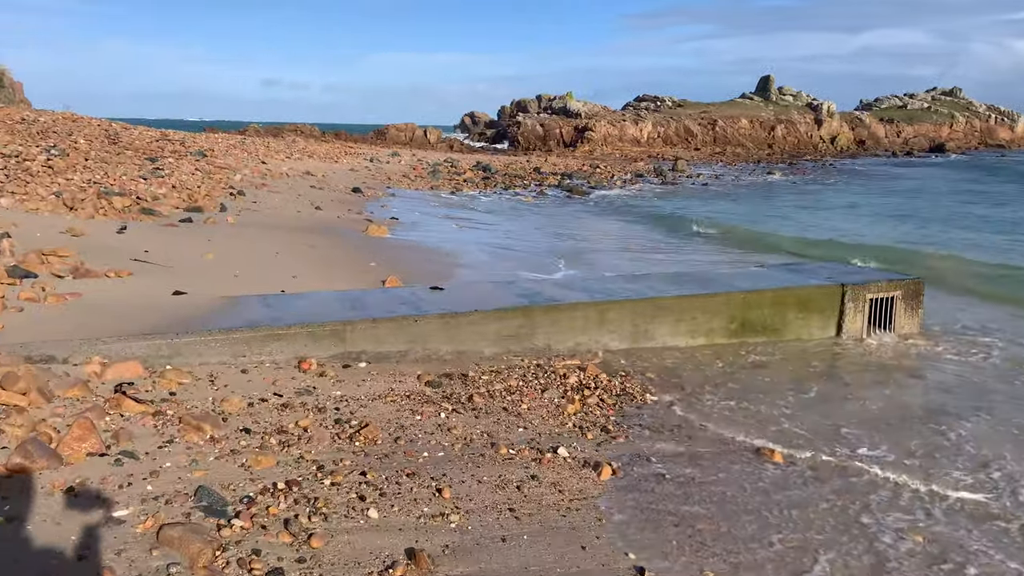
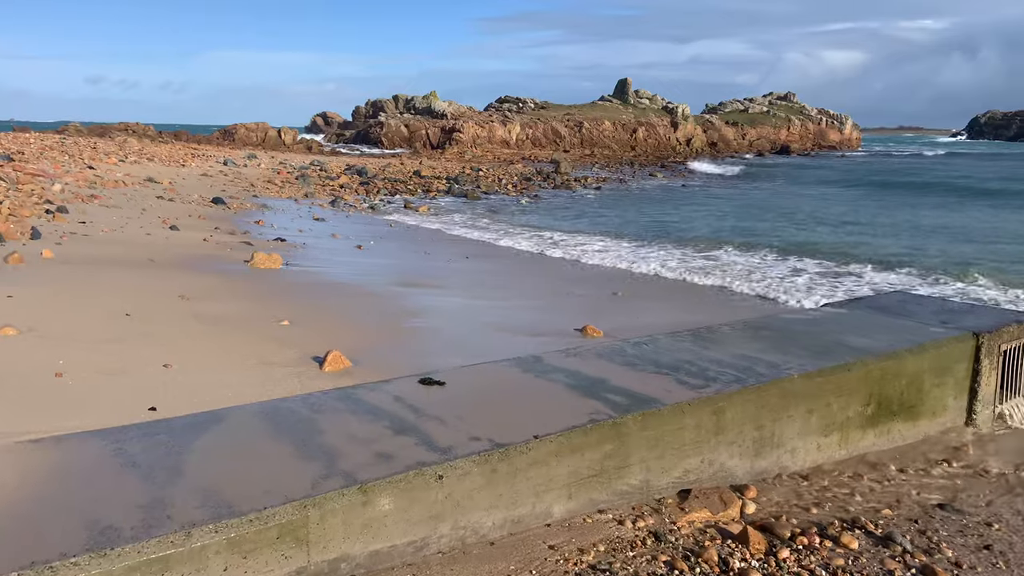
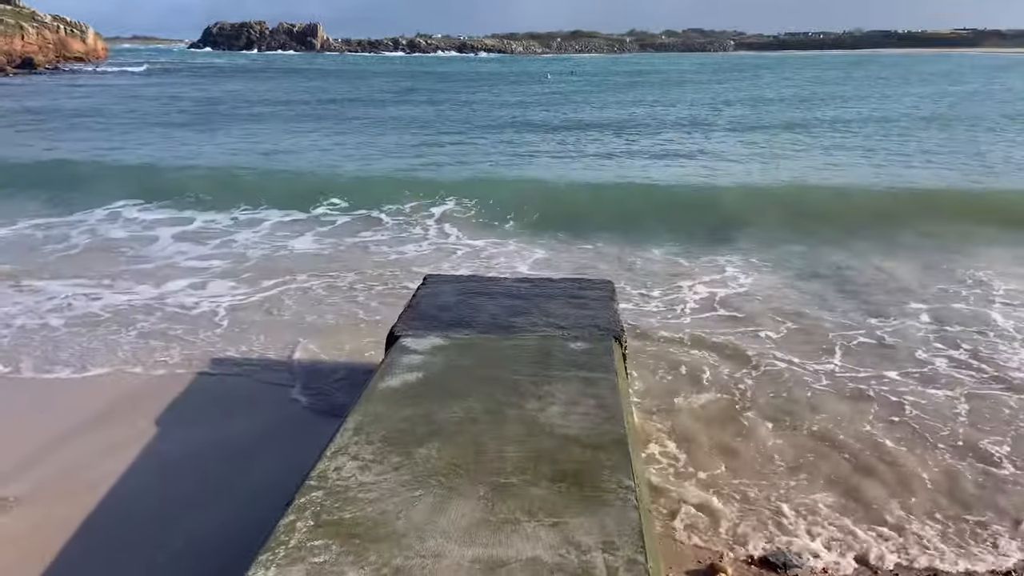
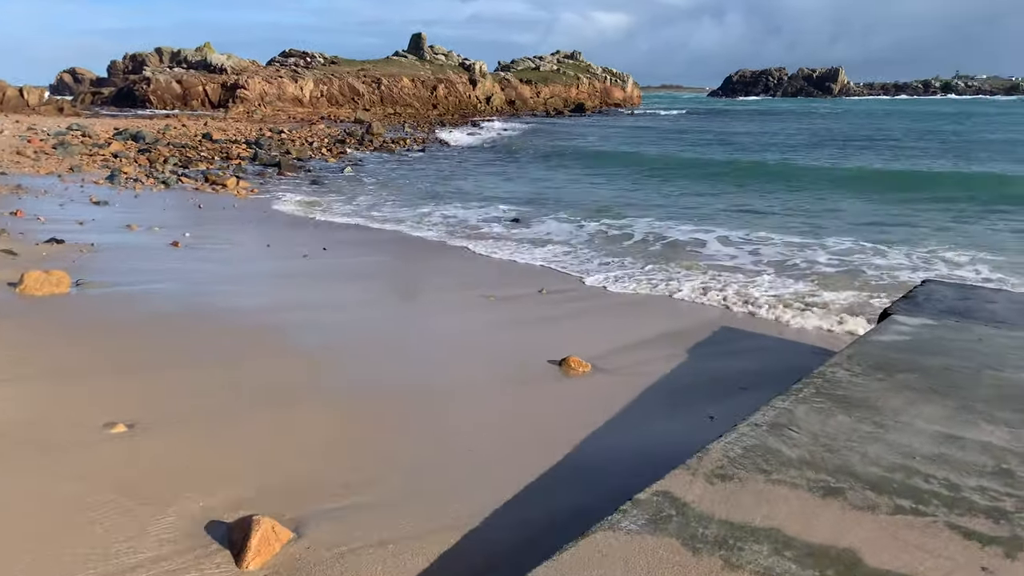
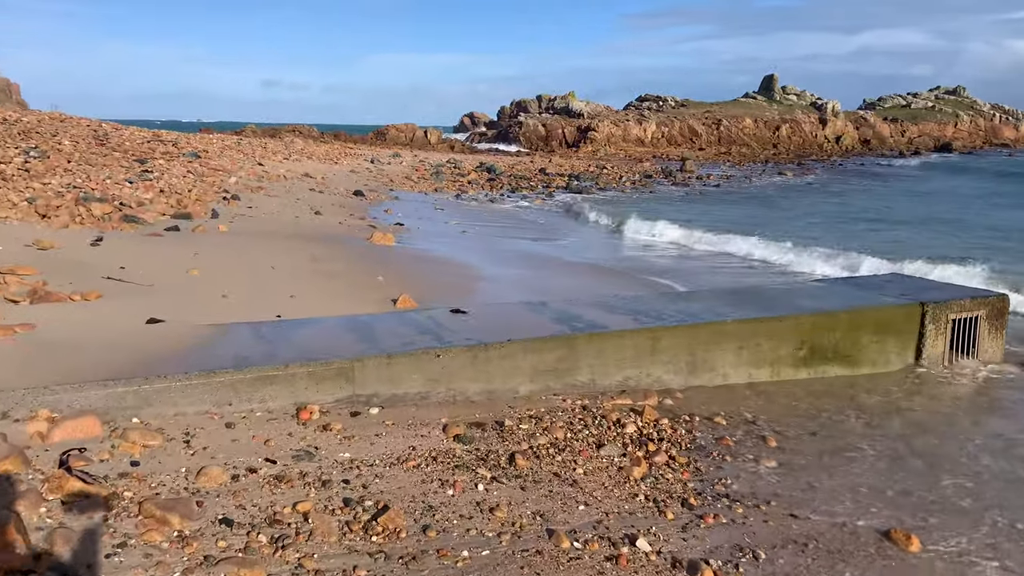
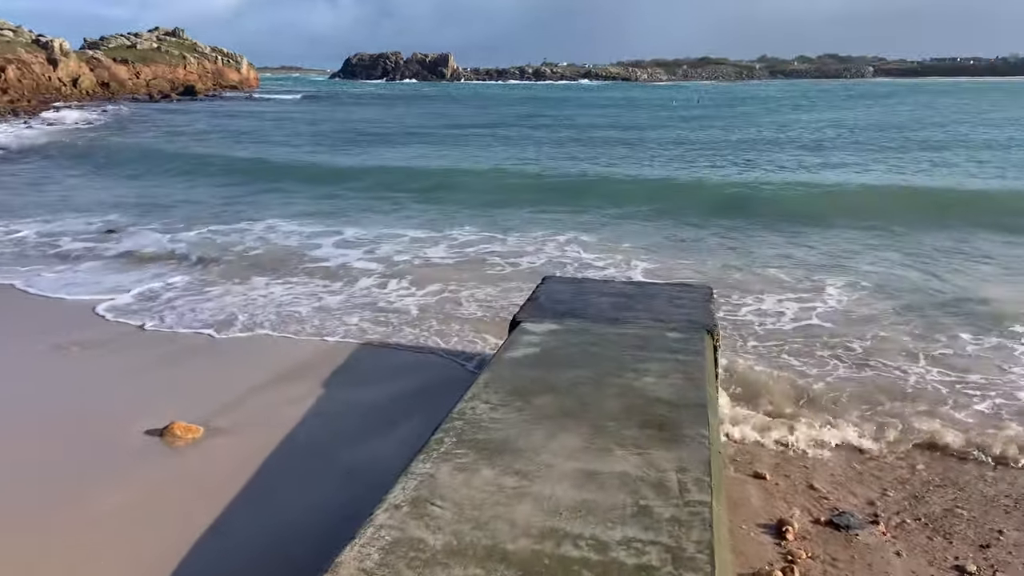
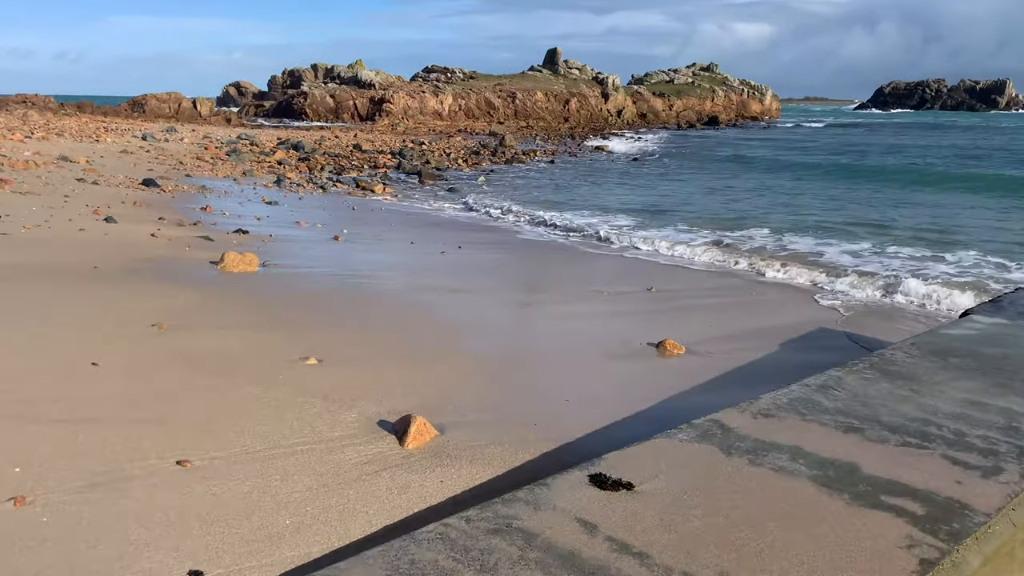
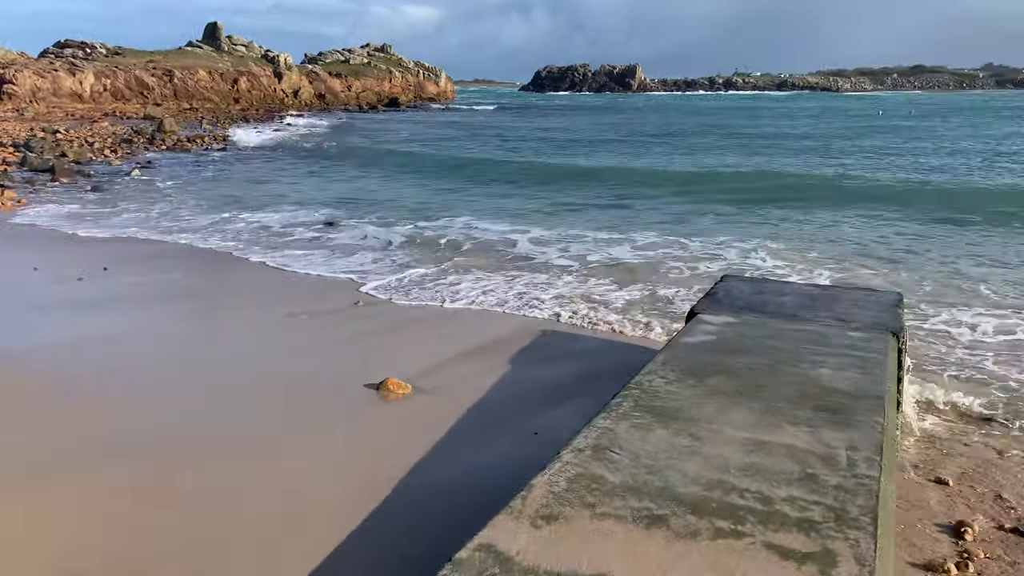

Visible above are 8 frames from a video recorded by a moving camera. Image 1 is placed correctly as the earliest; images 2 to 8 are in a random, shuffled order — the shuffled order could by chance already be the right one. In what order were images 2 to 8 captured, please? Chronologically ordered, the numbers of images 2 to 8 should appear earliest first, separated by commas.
5, 2, 7, 4, 8, 6, 3
